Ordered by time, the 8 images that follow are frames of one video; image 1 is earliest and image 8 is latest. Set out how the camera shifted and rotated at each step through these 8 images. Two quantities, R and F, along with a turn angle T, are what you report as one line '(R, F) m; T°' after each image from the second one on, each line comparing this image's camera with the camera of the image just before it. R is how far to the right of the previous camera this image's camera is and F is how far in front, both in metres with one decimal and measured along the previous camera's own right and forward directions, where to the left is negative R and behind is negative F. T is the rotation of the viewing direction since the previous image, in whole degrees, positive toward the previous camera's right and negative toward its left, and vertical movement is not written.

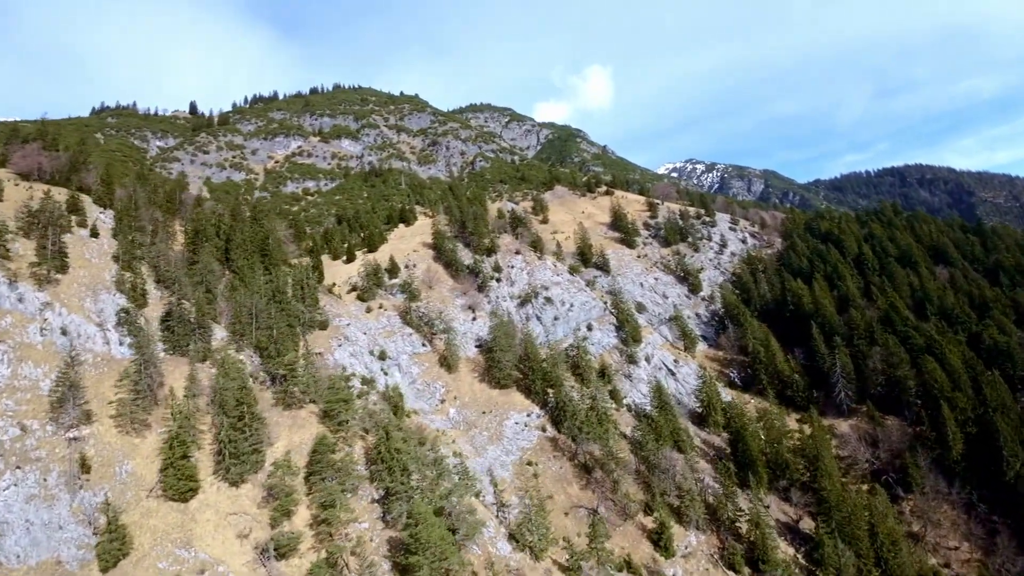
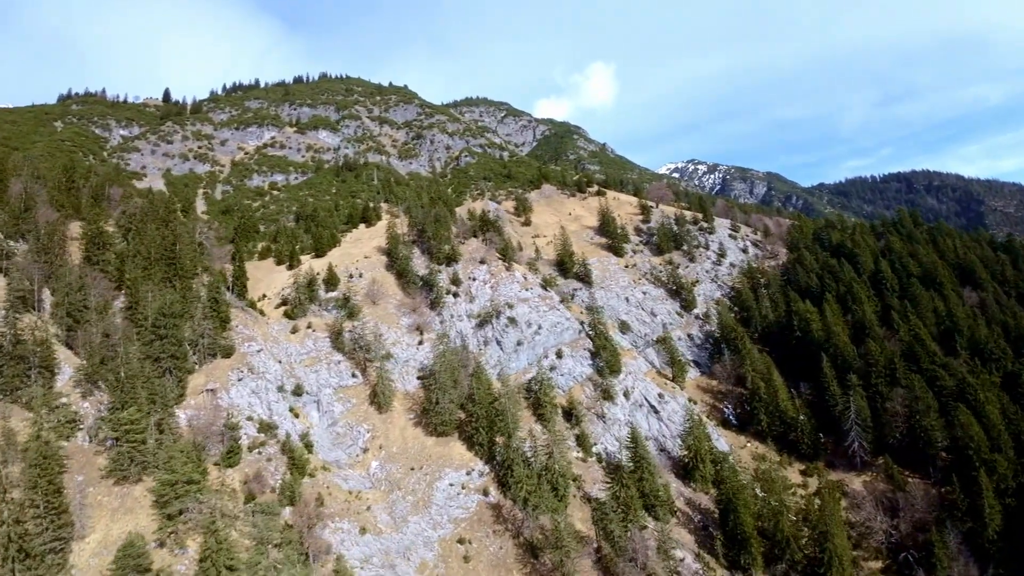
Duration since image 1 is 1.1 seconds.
(+9.6, +12.3) m; 0°
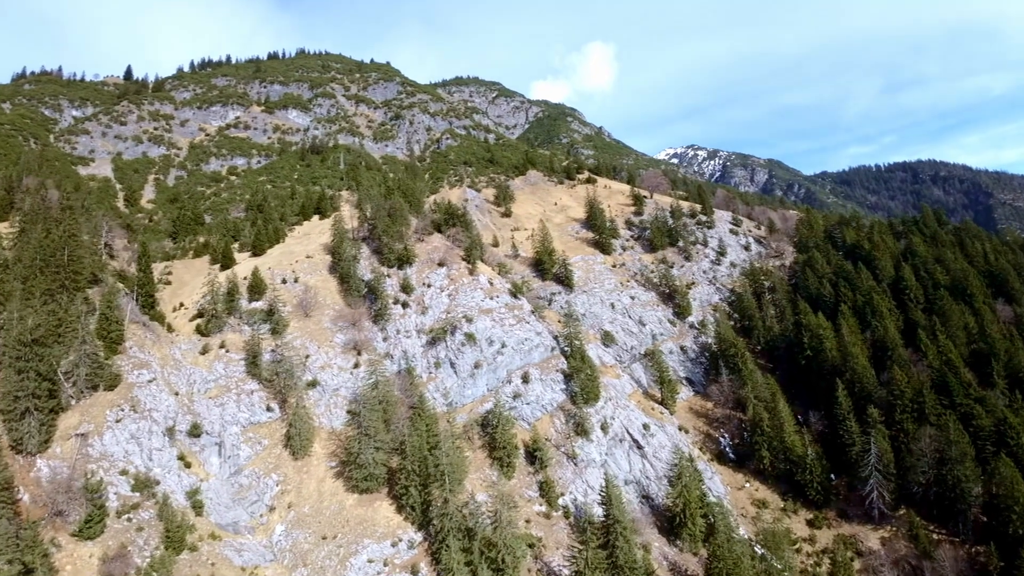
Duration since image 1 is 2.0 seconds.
(+7.4, +11.5) m; 0°
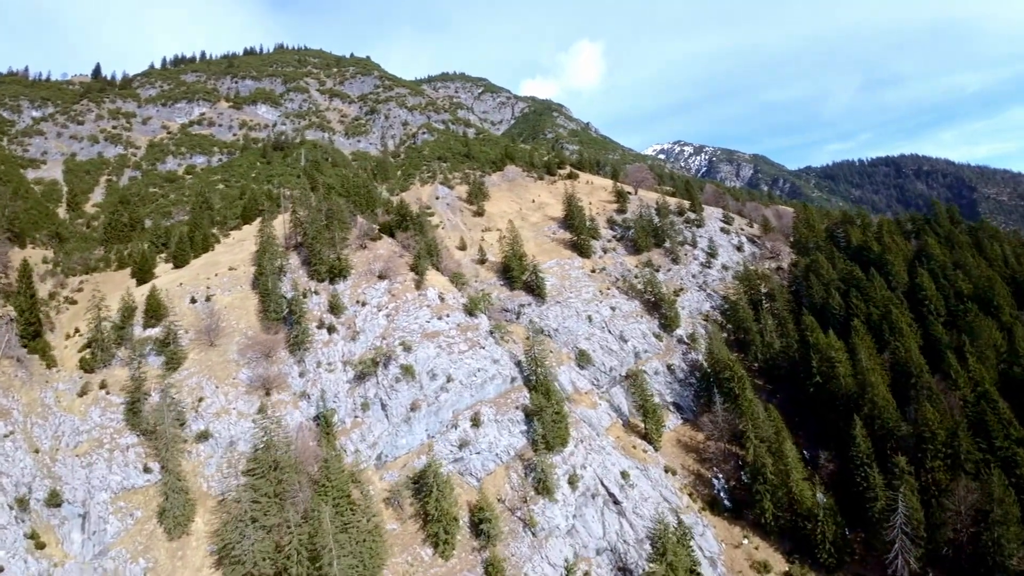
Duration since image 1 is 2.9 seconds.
(+8.0, +9.9) m; 0°
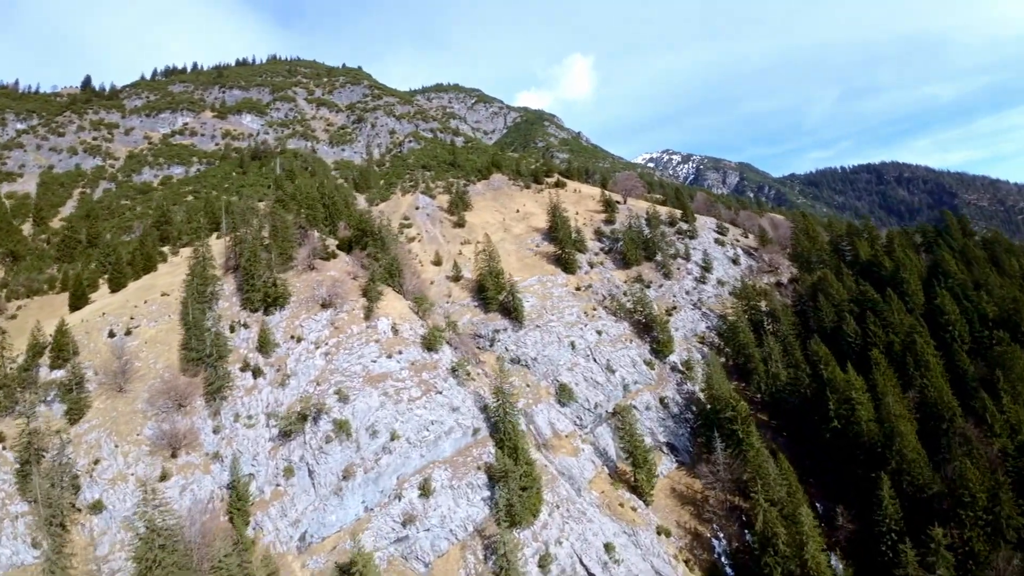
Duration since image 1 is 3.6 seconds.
(+5.4, +6.9) m; 0°
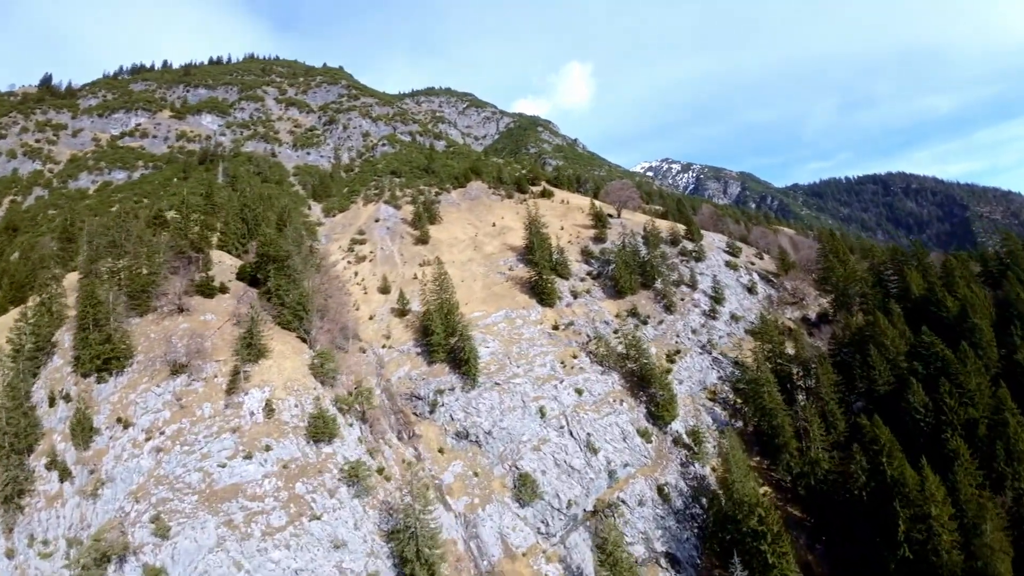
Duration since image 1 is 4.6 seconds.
(+7.5, +14.3) m; 0°
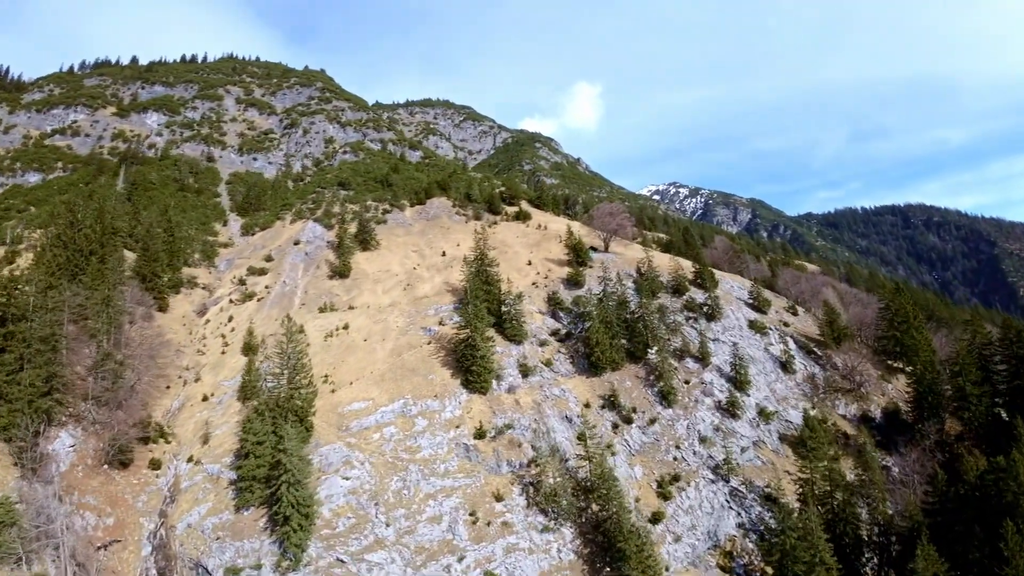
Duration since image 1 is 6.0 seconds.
(+11.8, +19.7) m; -2°
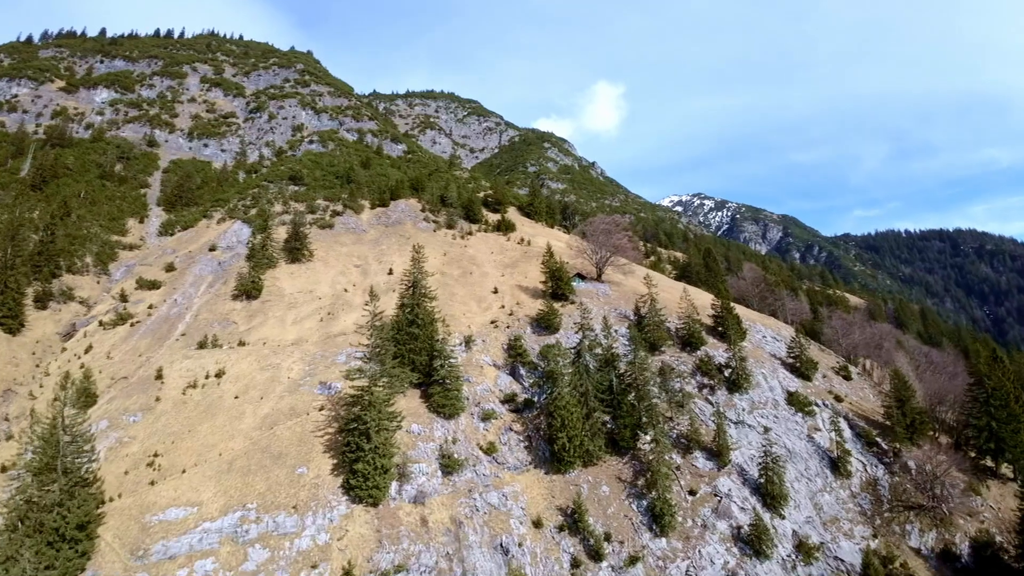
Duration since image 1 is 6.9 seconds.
(+7.6, +13.7) m; -2°
